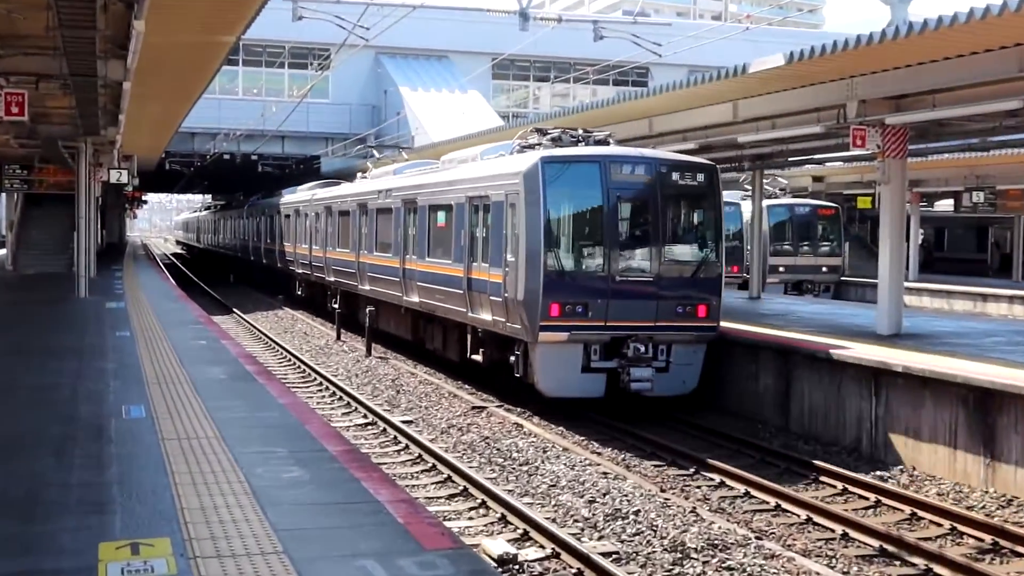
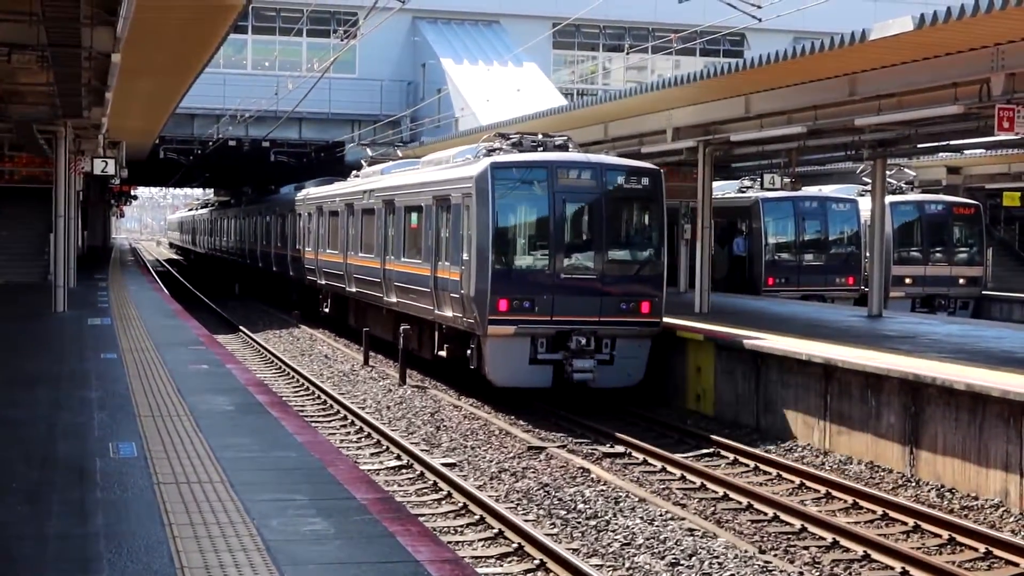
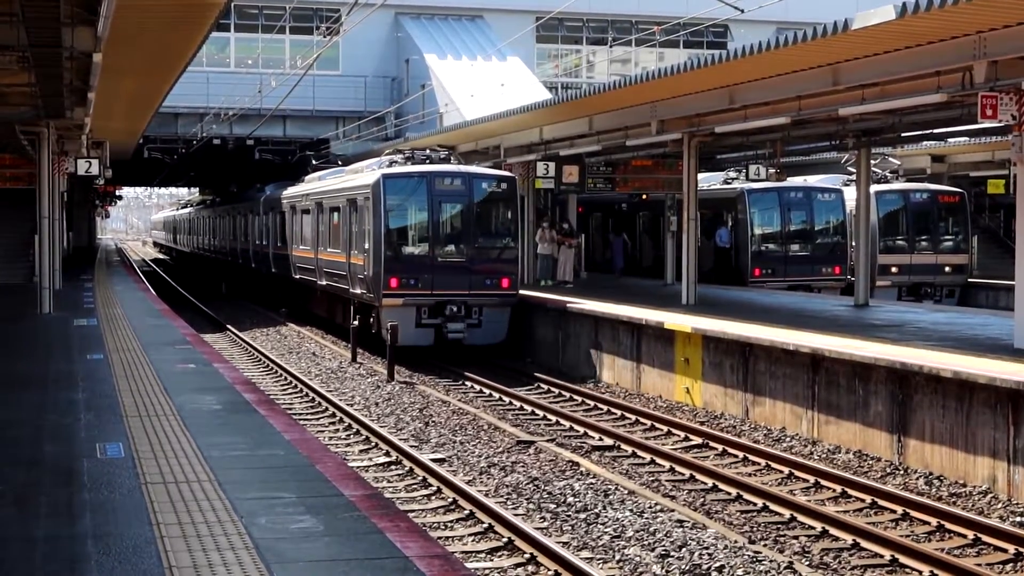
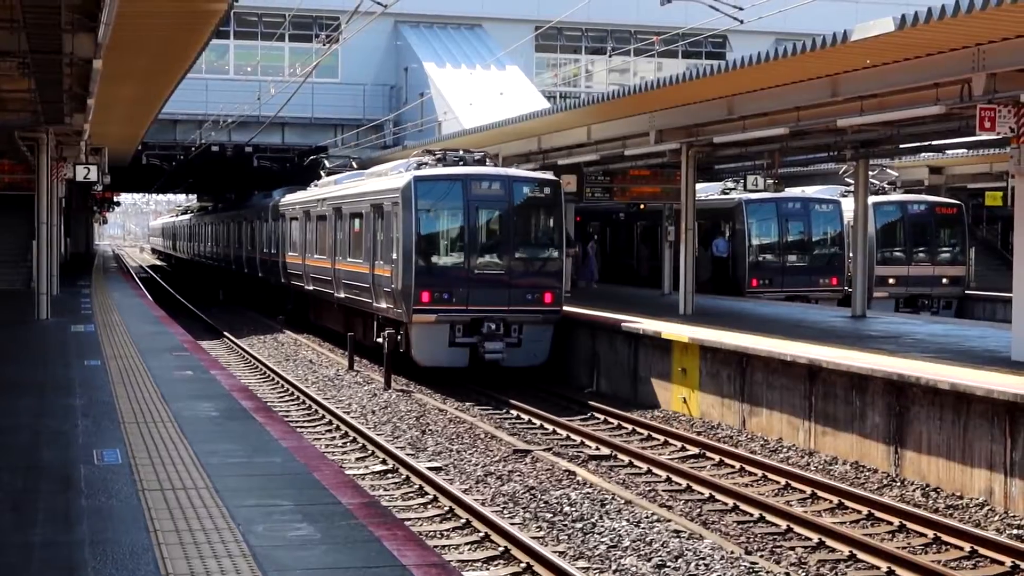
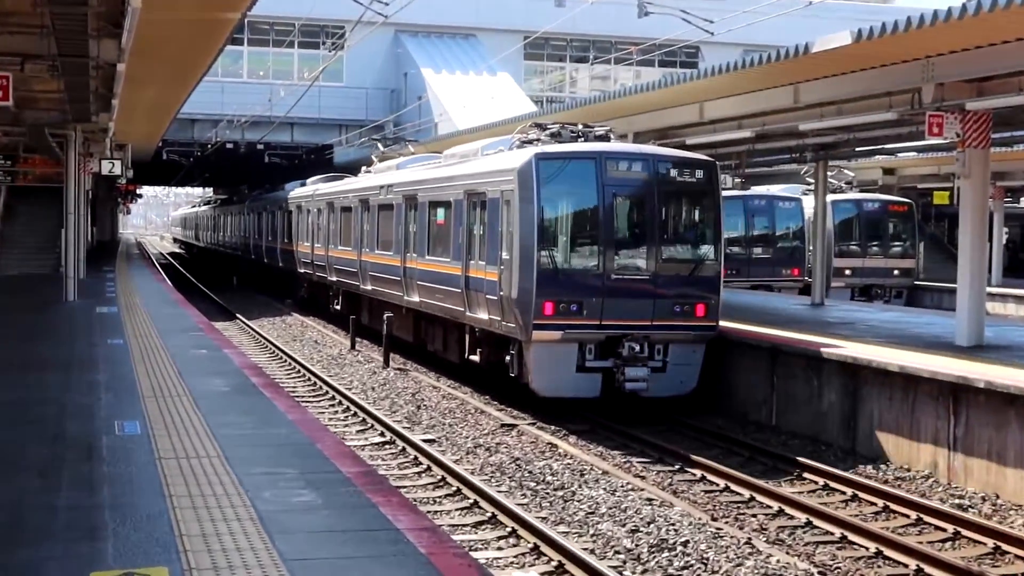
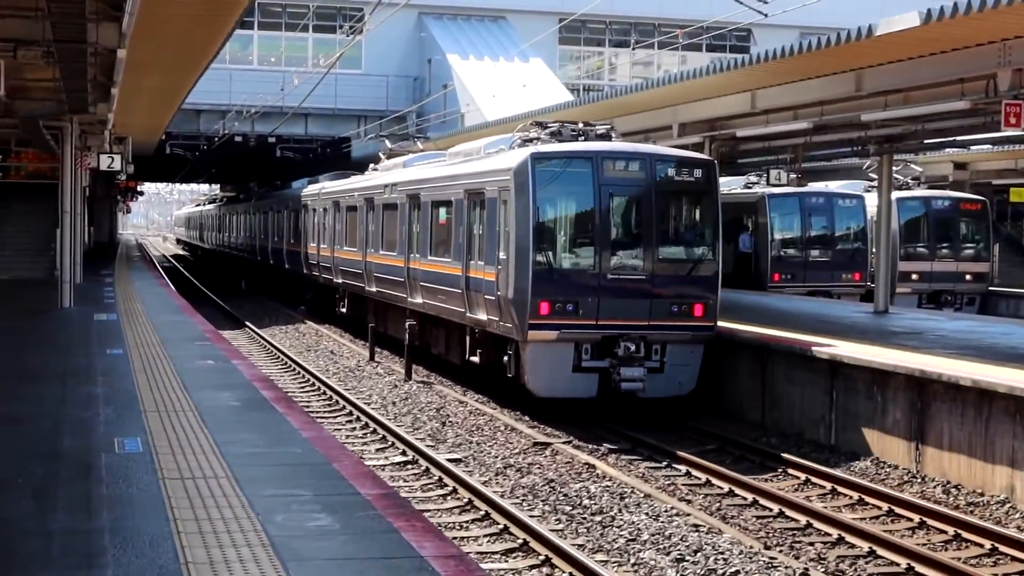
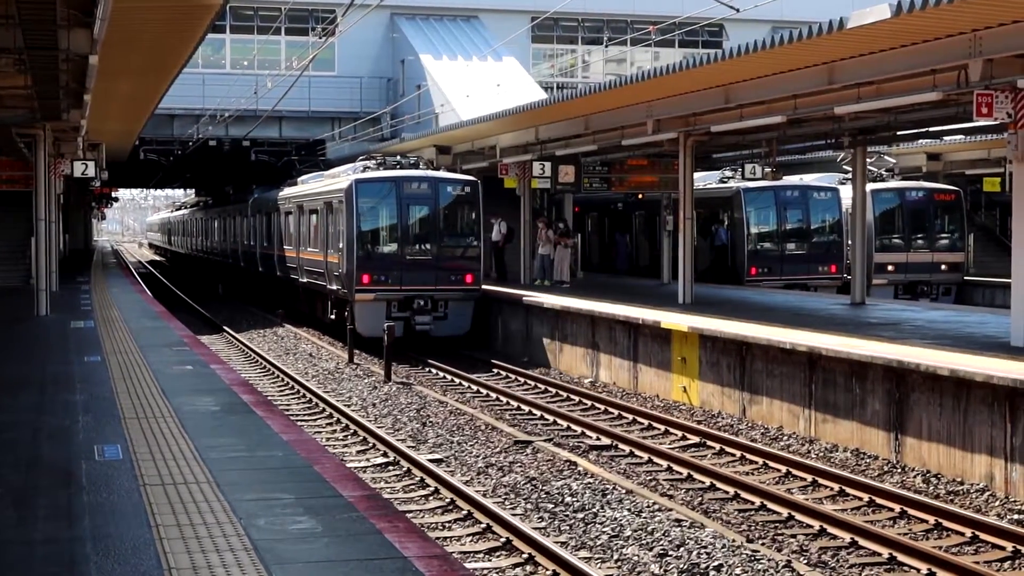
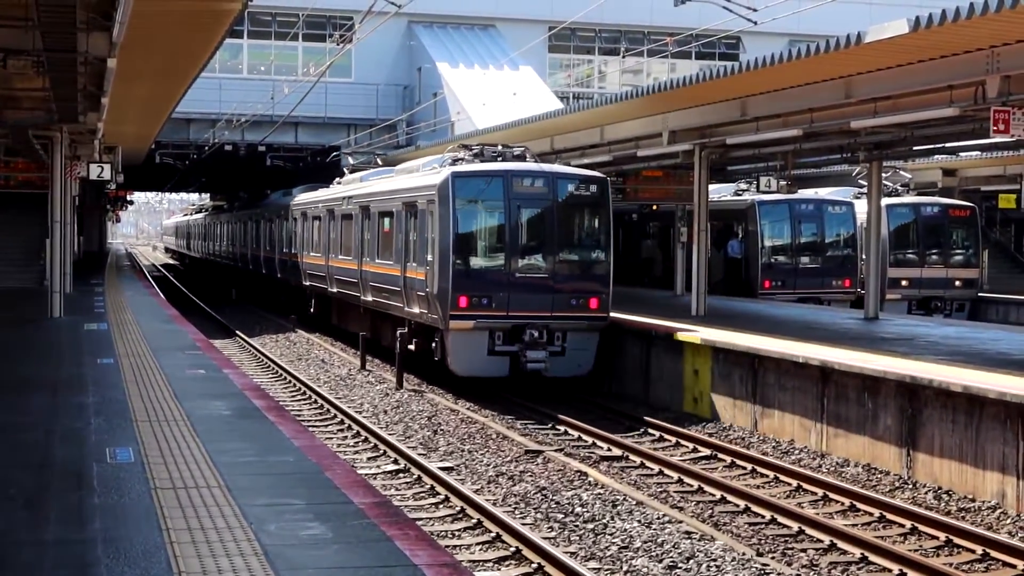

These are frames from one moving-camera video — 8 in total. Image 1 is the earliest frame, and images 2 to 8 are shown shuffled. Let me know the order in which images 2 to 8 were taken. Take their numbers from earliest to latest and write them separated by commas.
5, 6, 2, 8, 4, 3, 7
